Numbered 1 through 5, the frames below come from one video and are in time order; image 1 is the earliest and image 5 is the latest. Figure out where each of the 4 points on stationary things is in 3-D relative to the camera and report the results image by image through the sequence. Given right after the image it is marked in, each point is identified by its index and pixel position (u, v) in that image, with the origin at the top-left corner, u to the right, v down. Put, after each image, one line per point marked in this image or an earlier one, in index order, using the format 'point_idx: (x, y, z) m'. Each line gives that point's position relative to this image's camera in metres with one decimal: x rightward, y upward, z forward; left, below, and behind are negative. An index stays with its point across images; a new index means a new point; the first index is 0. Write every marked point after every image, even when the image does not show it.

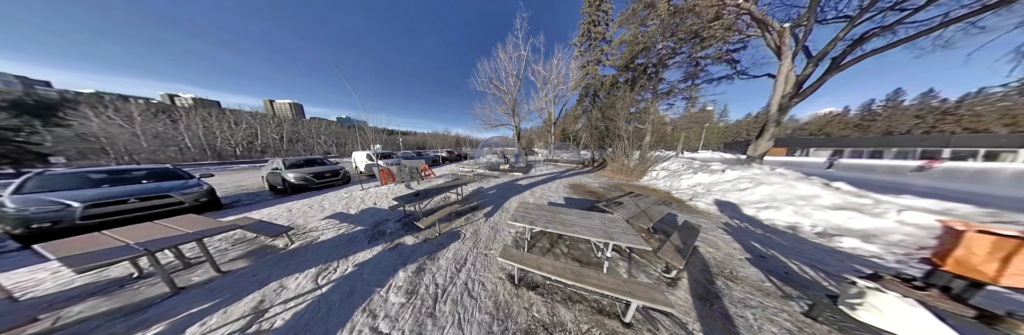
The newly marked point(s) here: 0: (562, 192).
0: (+1.9, -0.9, +4.8) m
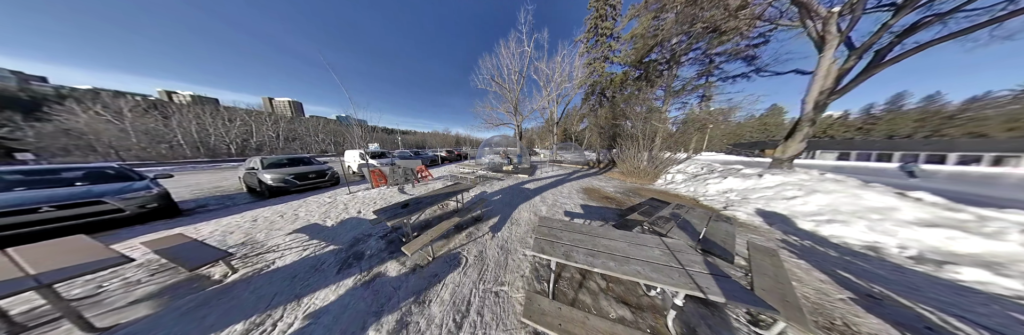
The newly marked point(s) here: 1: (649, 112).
0: (+2.1, -1.0, +4.2) m
1: (+8.4, +3.5, +8.4) m
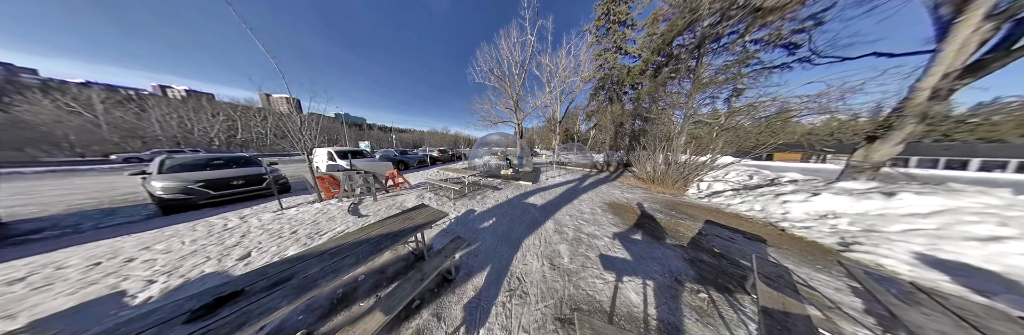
0: (+2.1, -1.2, +2.9) m
1: (+8.4, +3.2, +7.1) m
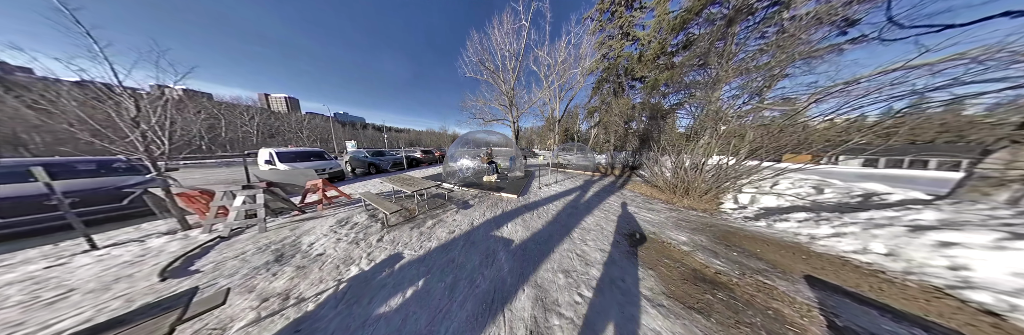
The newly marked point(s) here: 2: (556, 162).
0: (+1.4, -1.4, +1.5) m
1: (+7.7, +3.0, +5.7) m
2: (+4.1, +0.6, +12.3) m
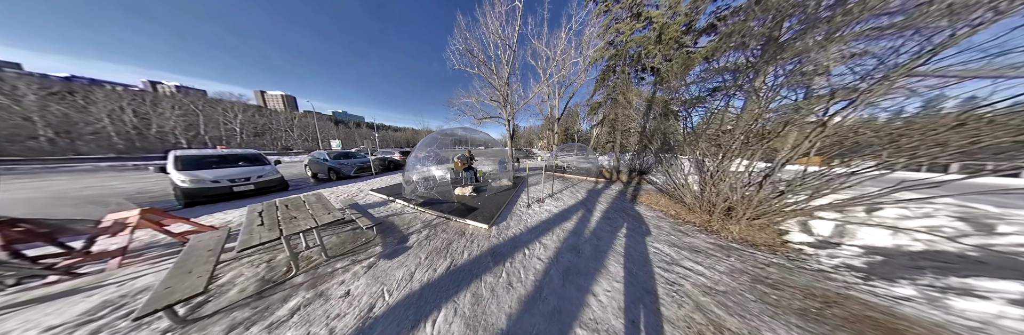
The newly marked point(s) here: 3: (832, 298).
0: (+0.7, -1.8, +0.1) m
1: (+7.1, +2.6, +4.3) m
2: (+3.5, +0.3, +10.8) m
3: (+4.4, -1.7, +1.8) m
